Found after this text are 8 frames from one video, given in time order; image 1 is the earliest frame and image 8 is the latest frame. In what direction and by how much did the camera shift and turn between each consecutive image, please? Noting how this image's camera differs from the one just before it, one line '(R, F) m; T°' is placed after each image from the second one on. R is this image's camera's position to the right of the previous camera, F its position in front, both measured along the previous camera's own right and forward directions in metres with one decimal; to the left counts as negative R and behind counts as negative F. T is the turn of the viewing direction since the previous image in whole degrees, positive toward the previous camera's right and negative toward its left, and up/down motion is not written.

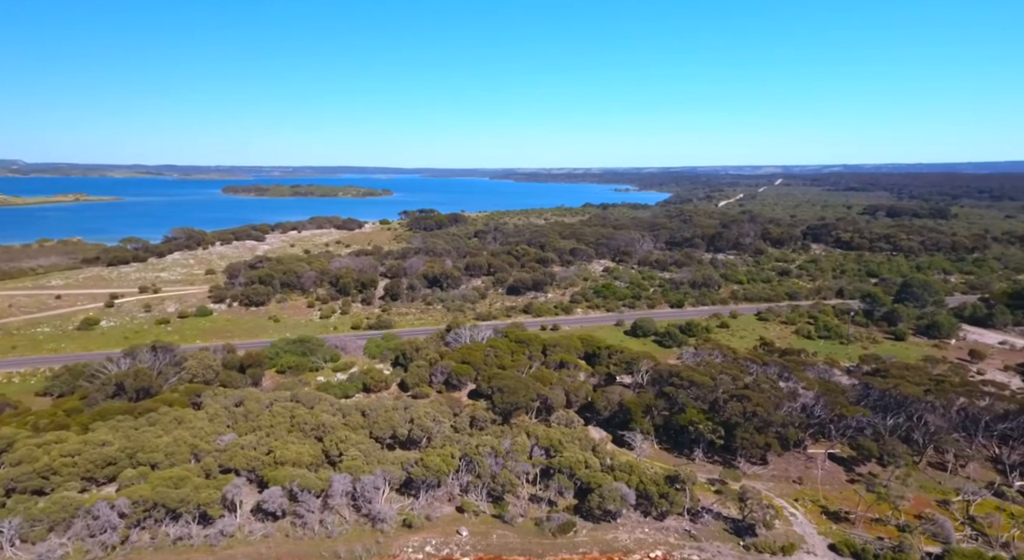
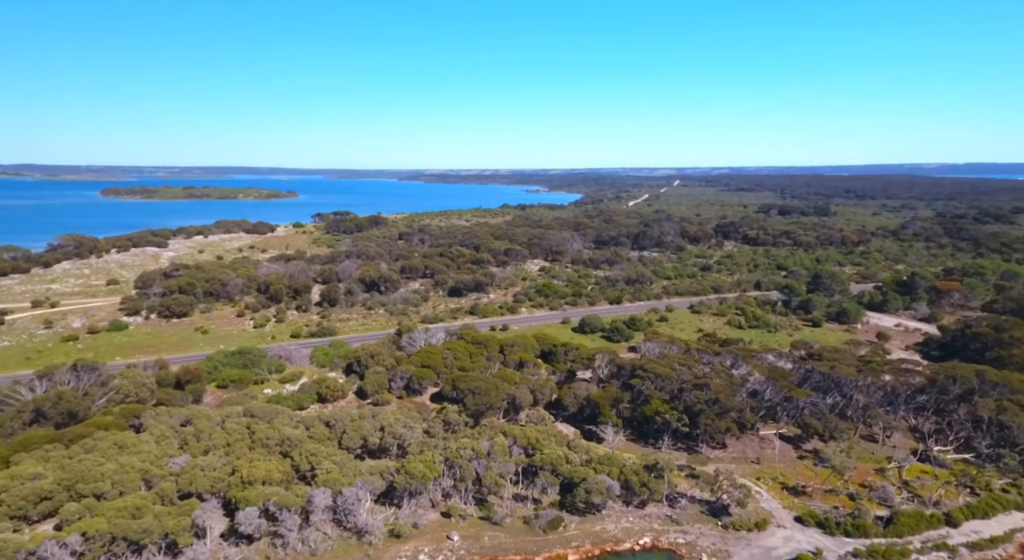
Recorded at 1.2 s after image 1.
(-3.9, 0.0) m; +9°
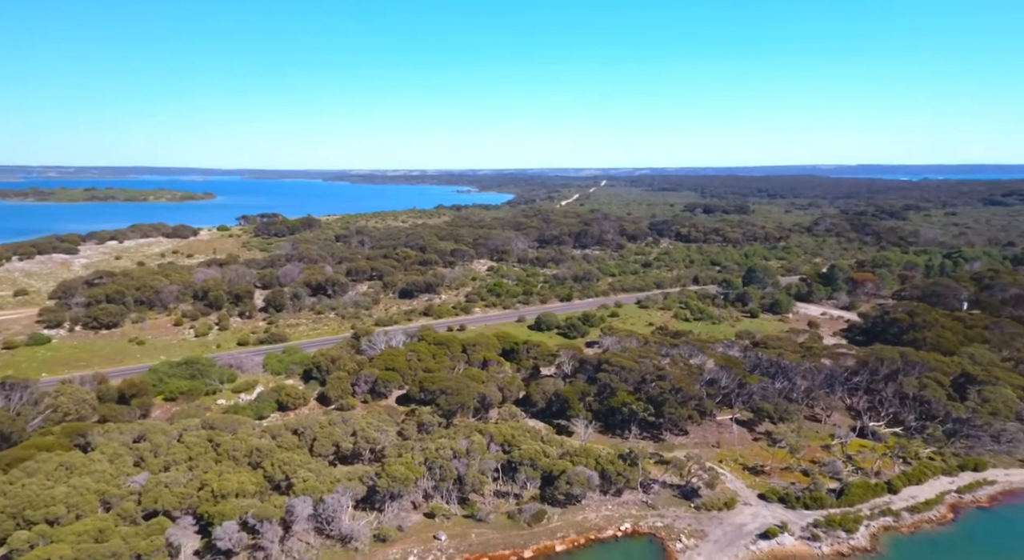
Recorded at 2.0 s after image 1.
(-2.7, -0.3) m; +7°
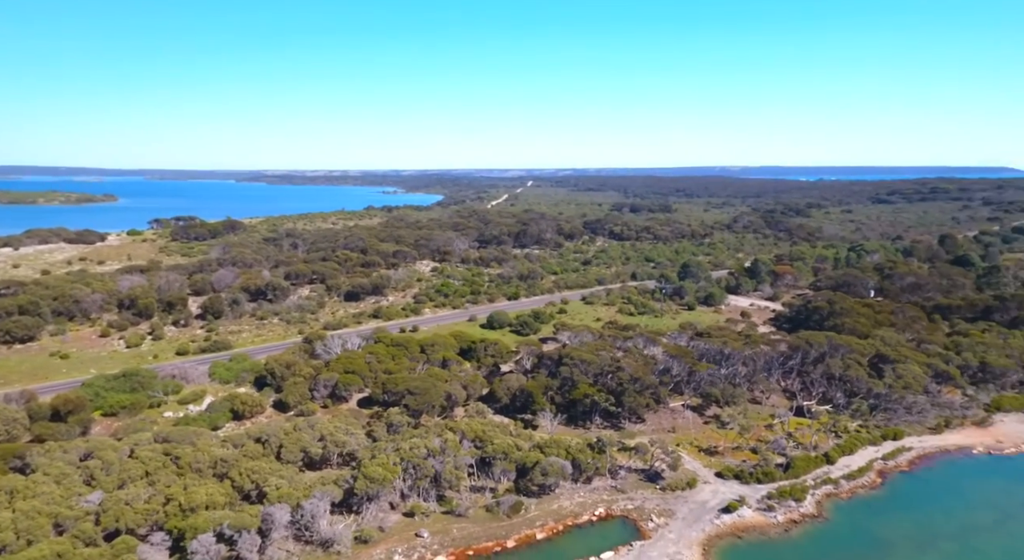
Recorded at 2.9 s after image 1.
(-2.6, -0.6) m; +7°
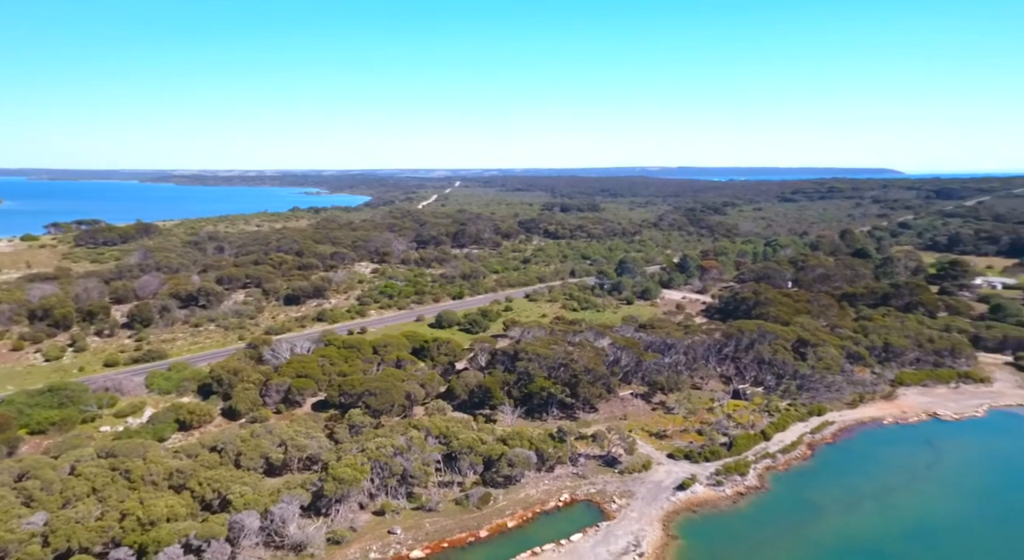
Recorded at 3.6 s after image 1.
(-2.1, -0.8) m; +7°
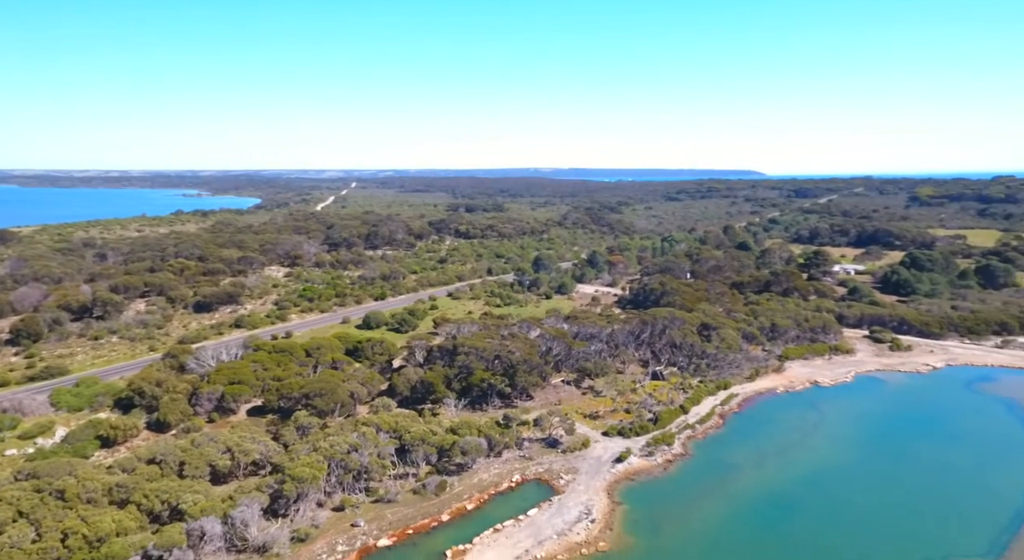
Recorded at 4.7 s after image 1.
(-3.0, -1.7) m; +10°
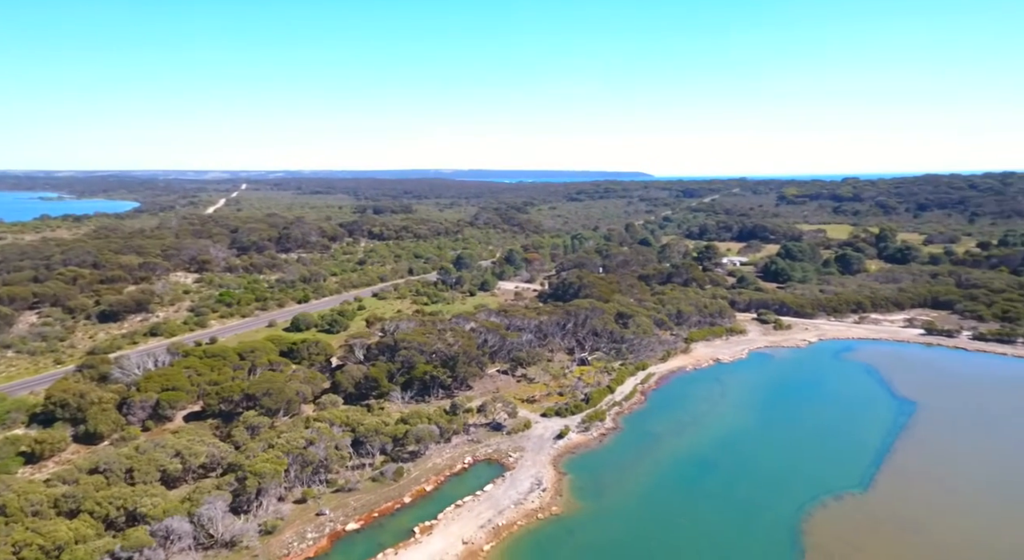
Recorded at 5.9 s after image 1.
(-3.0, -2.4) m; +10°
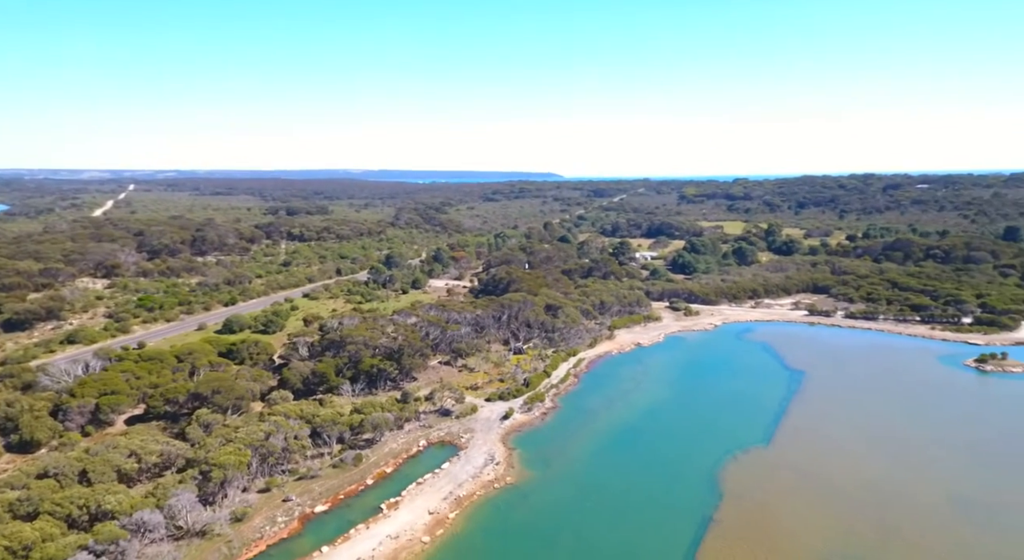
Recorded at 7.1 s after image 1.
(-2.5, -2.8) m; +9°
